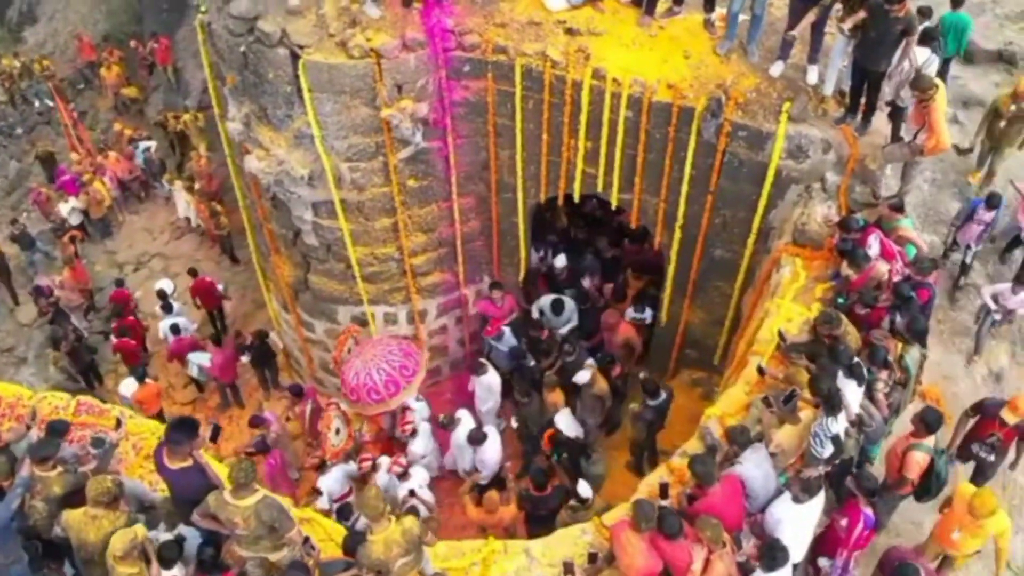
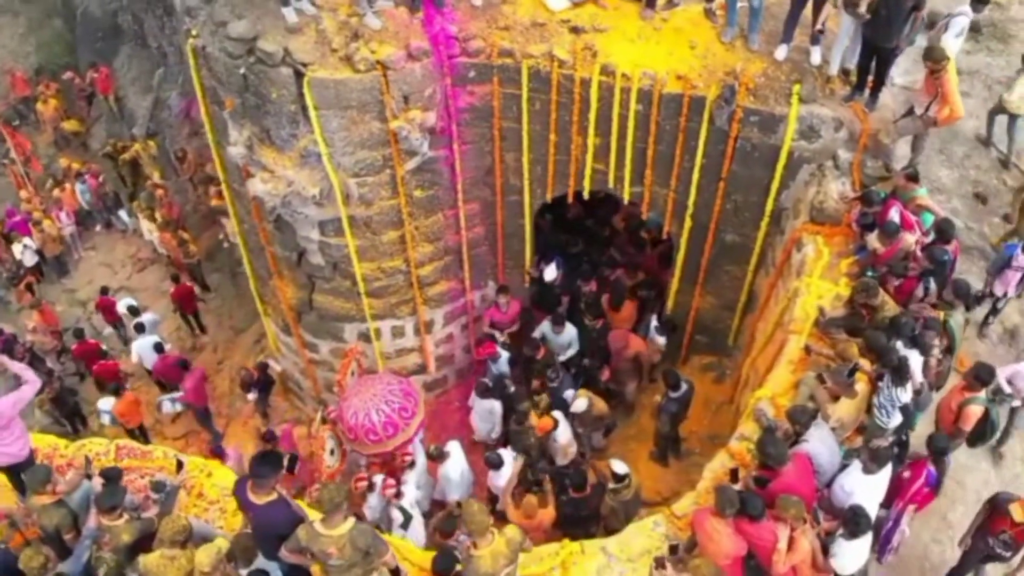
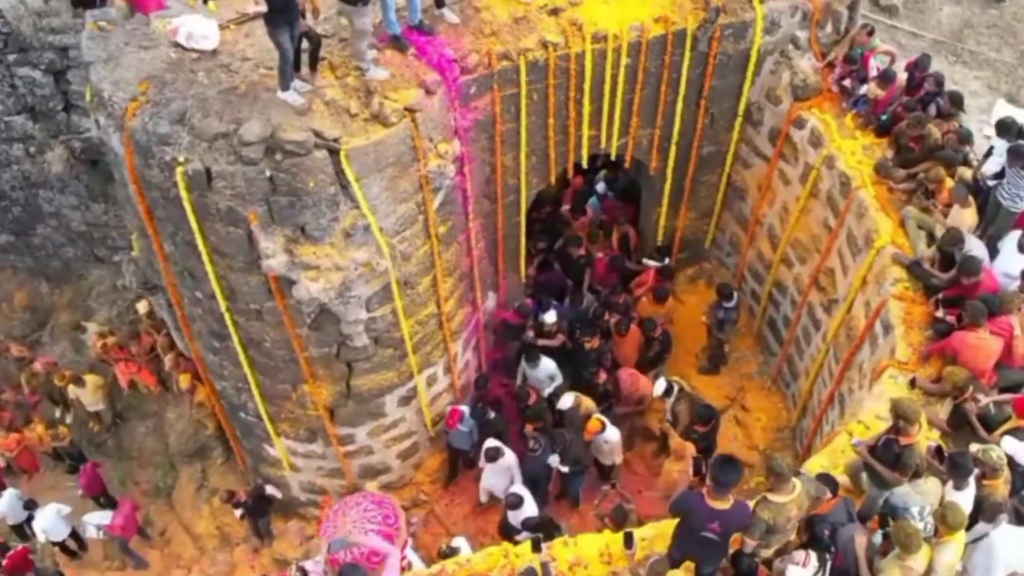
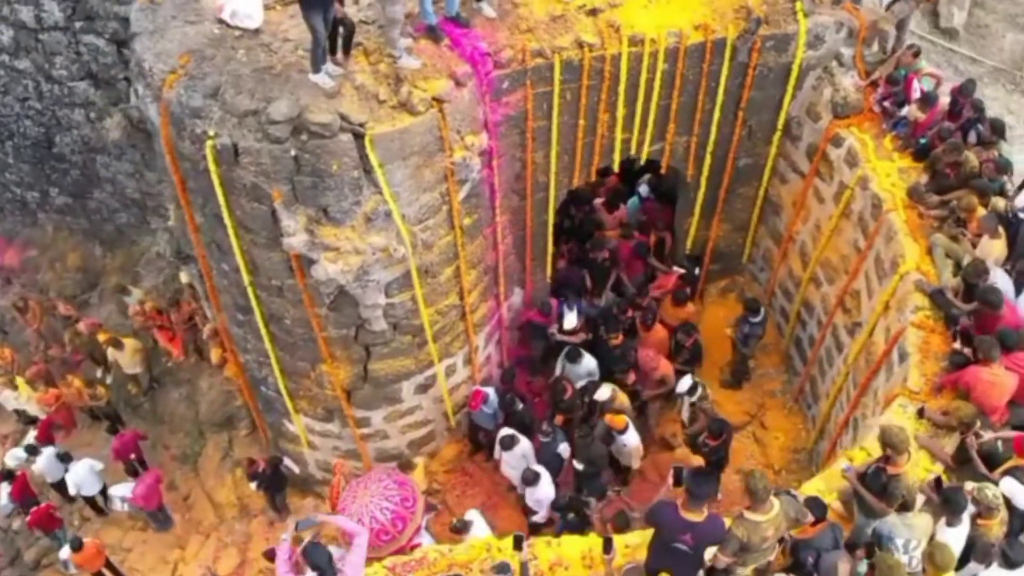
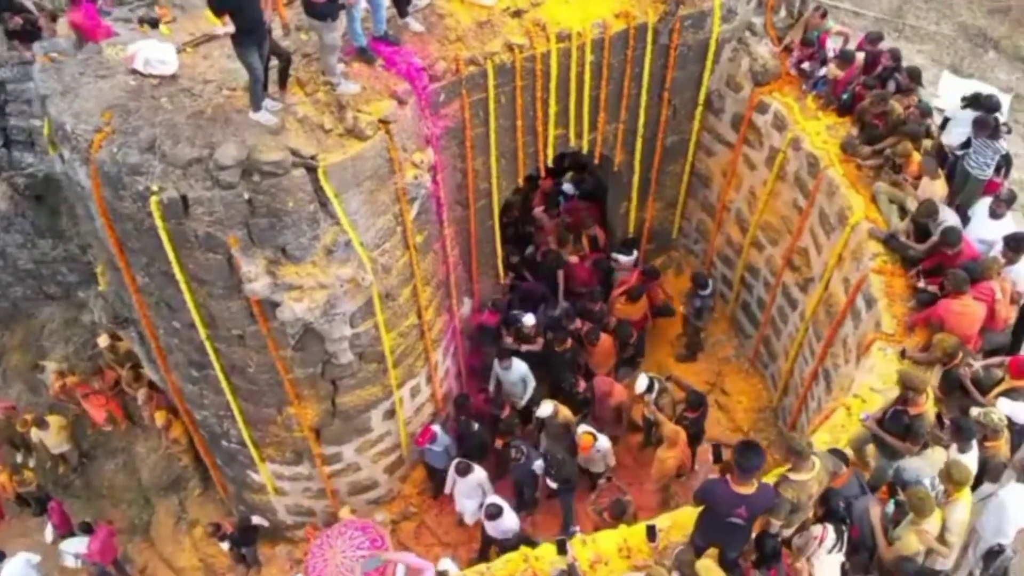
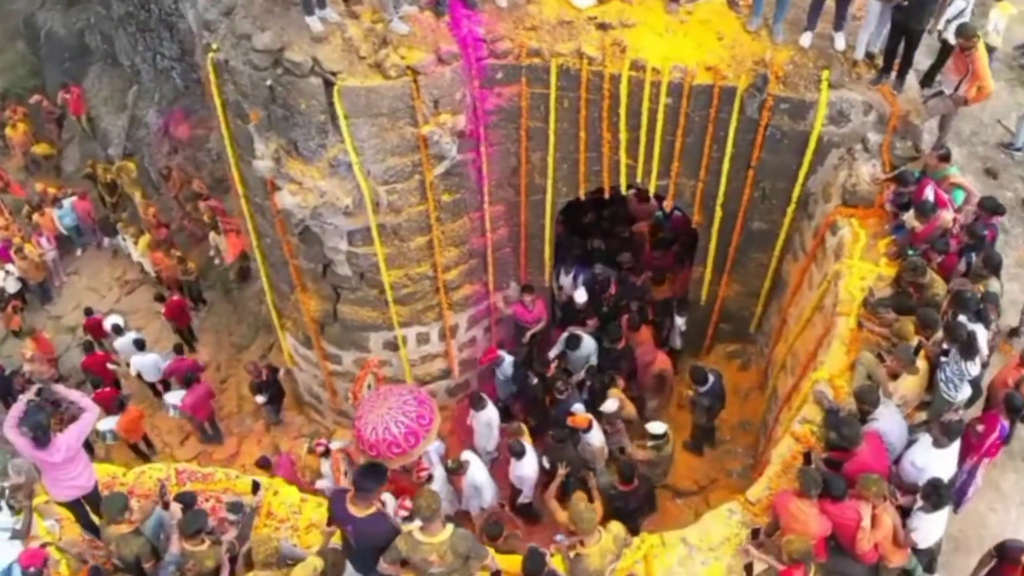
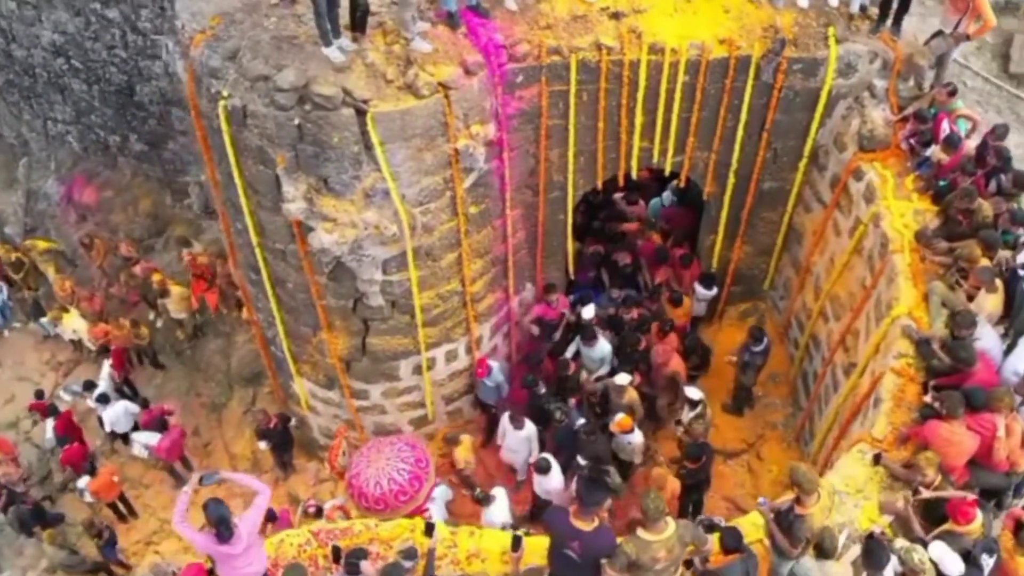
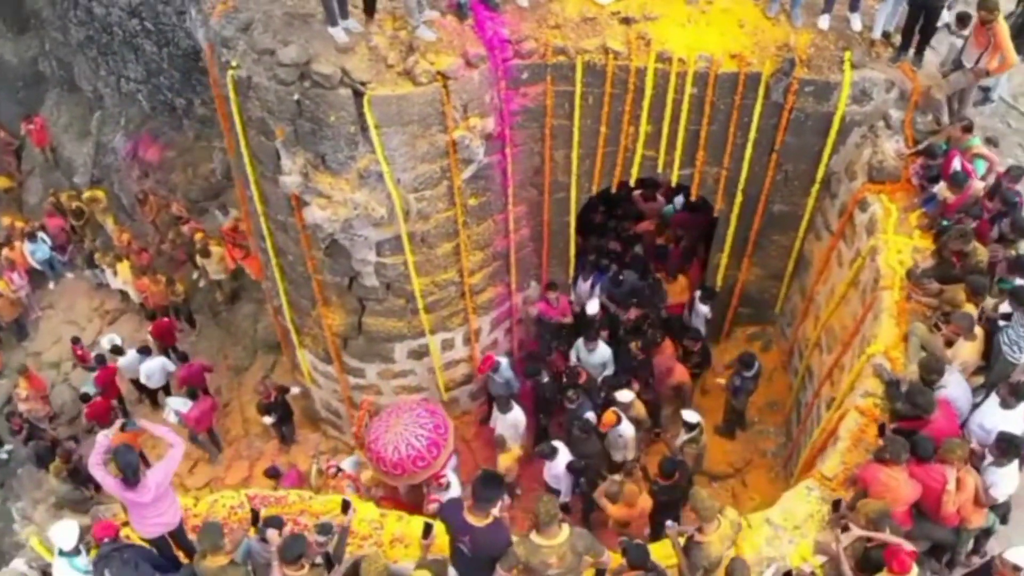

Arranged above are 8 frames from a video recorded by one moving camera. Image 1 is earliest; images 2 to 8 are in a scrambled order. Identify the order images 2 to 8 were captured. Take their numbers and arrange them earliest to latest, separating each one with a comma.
2, 6, 8, 7, 4, 3, 5
